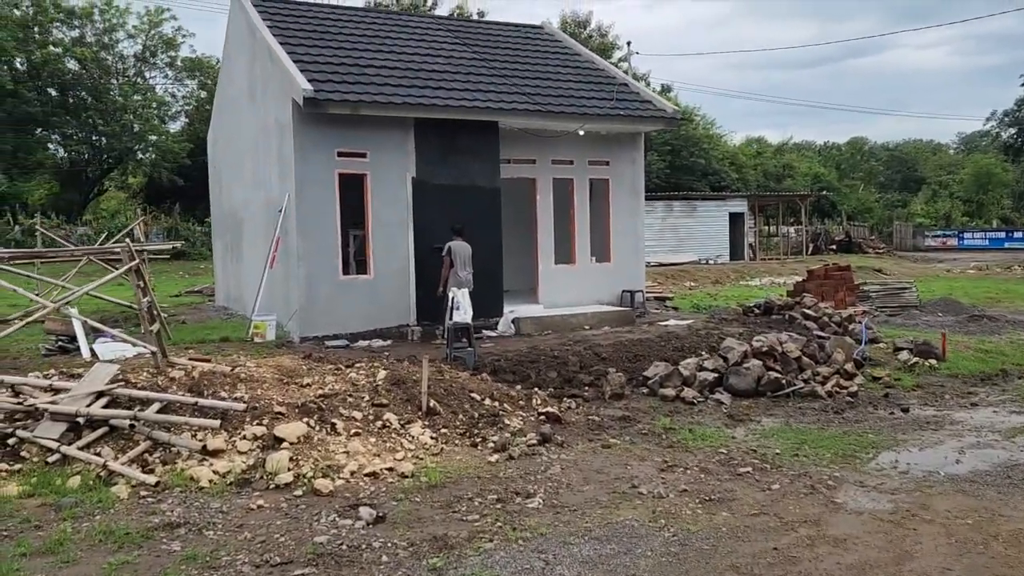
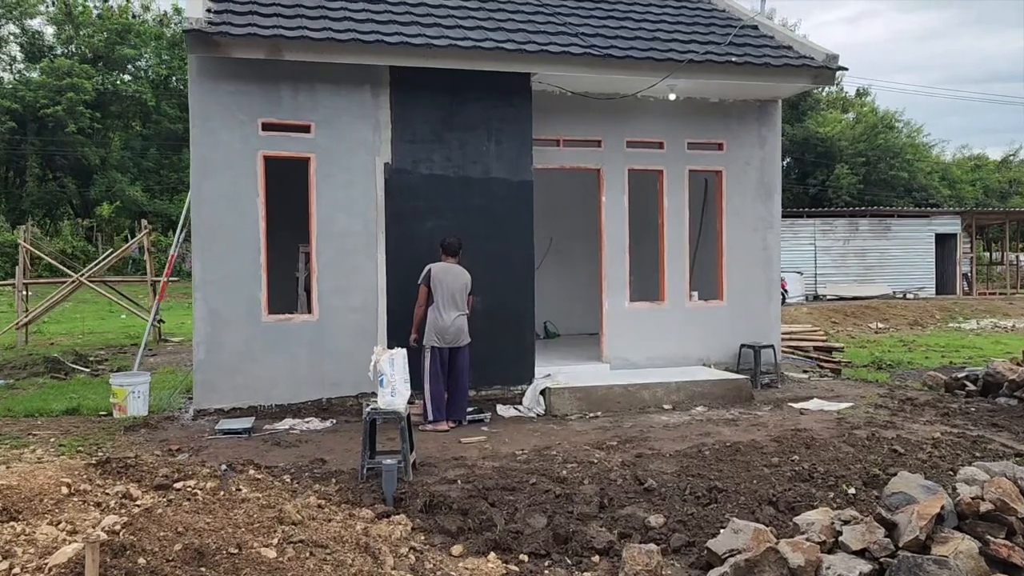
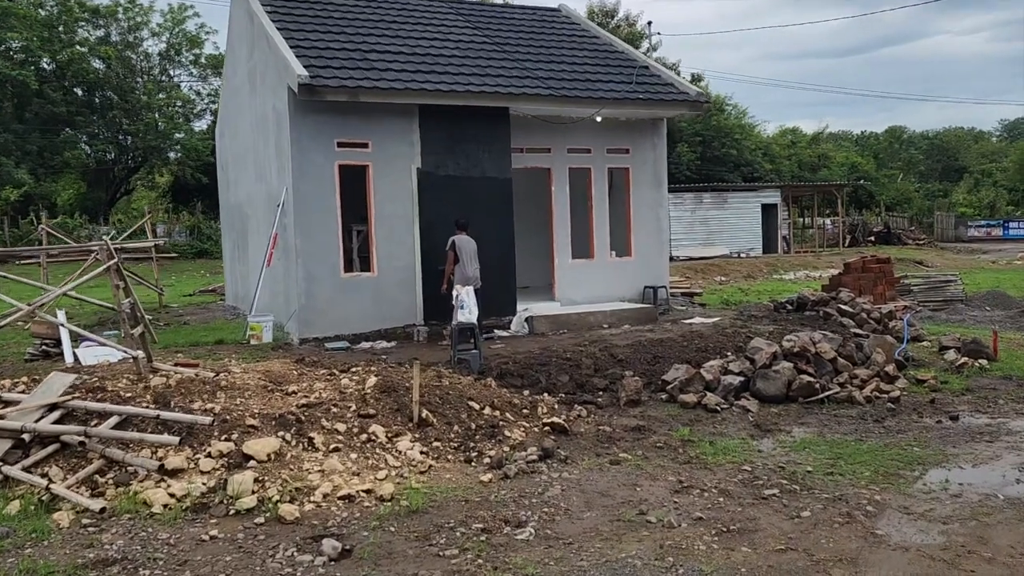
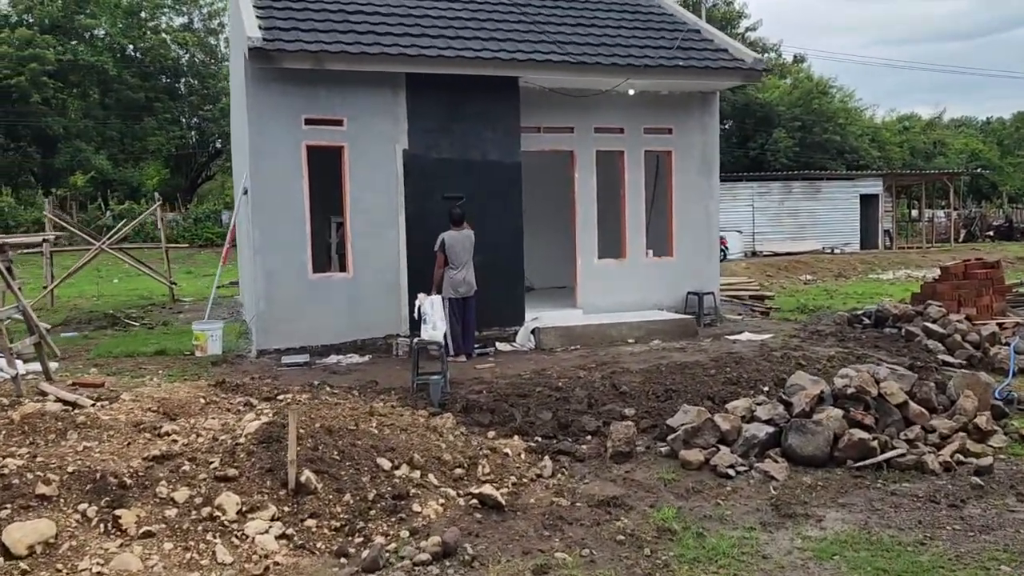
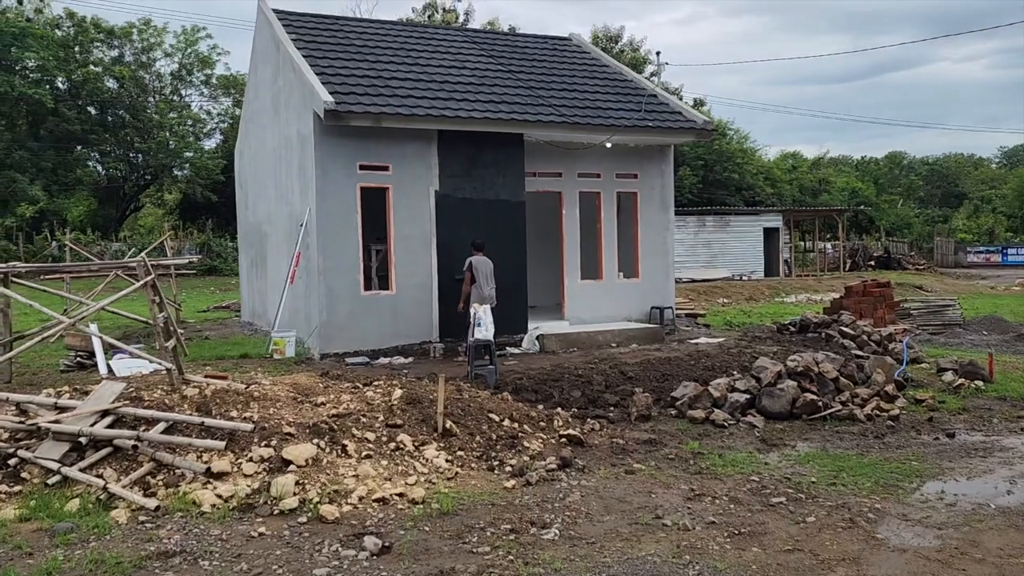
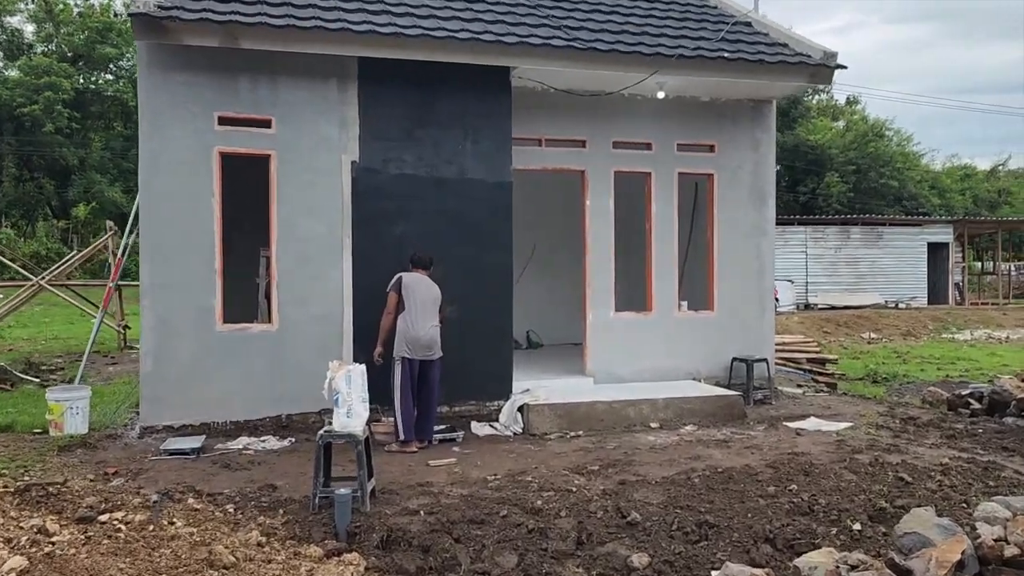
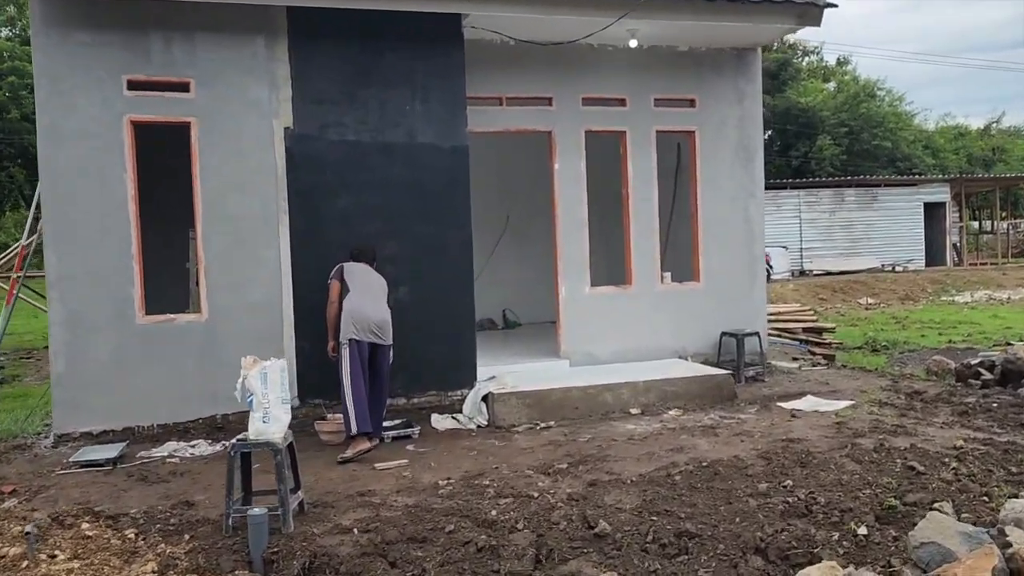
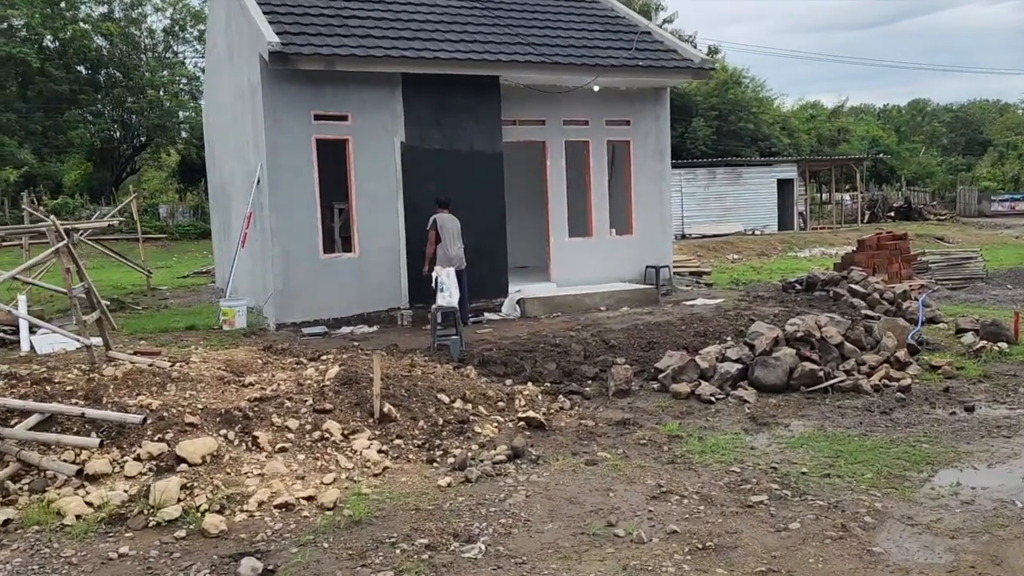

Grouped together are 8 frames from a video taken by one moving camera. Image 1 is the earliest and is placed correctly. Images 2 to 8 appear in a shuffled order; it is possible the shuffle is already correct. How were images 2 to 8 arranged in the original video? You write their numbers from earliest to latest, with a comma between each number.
5, 3, 8, 4, 2, 6, 7
